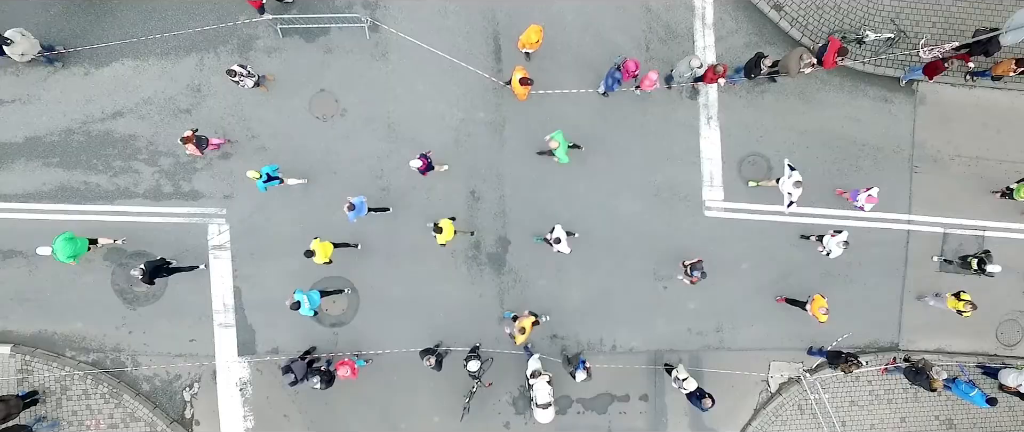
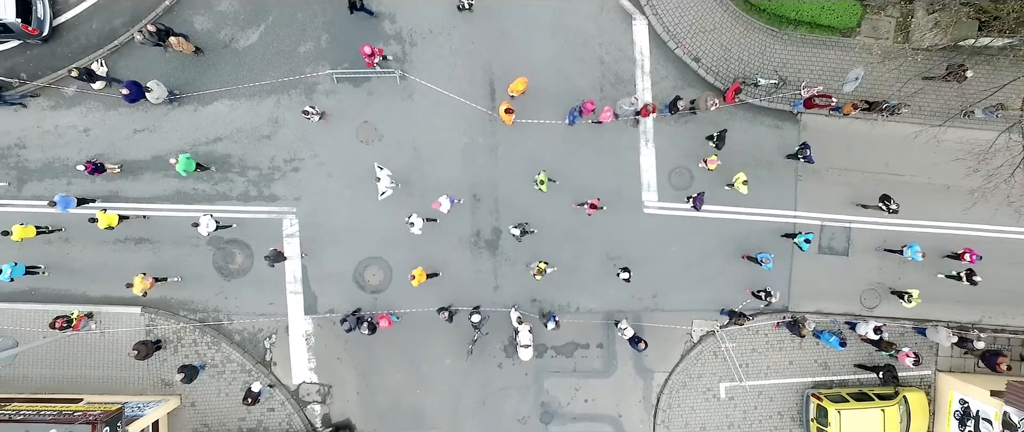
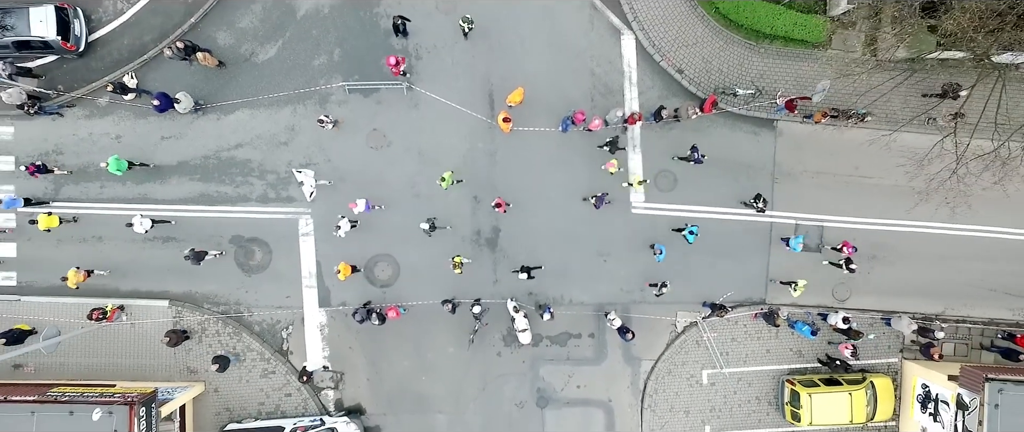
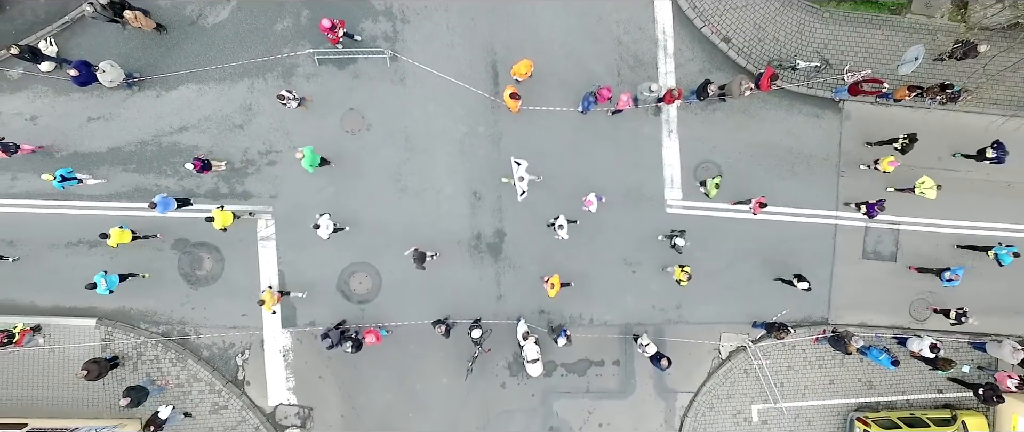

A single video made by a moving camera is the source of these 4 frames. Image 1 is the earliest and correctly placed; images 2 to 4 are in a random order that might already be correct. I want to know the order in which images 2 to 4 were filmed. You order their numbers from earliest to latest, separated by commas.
4, 2, 3
